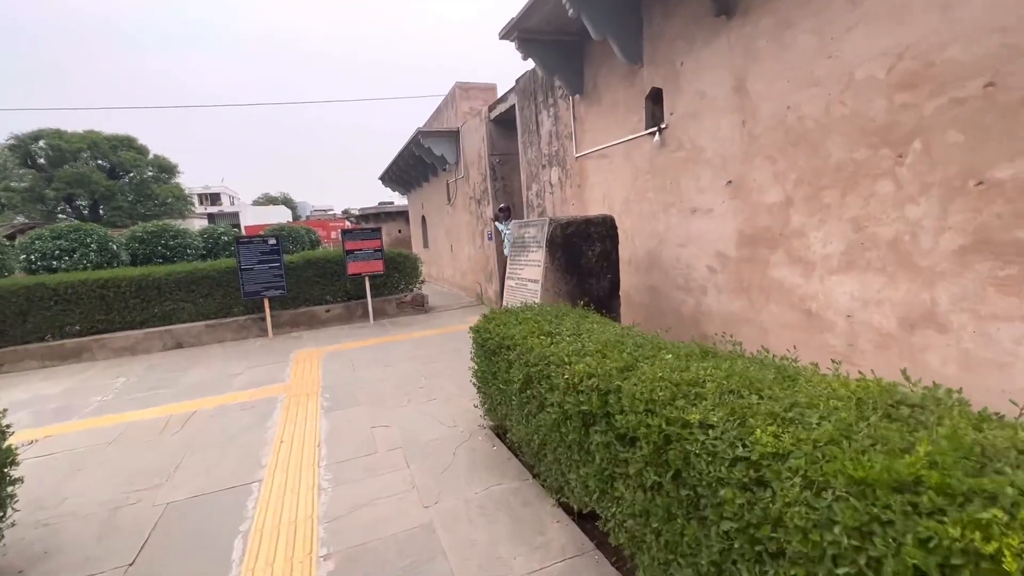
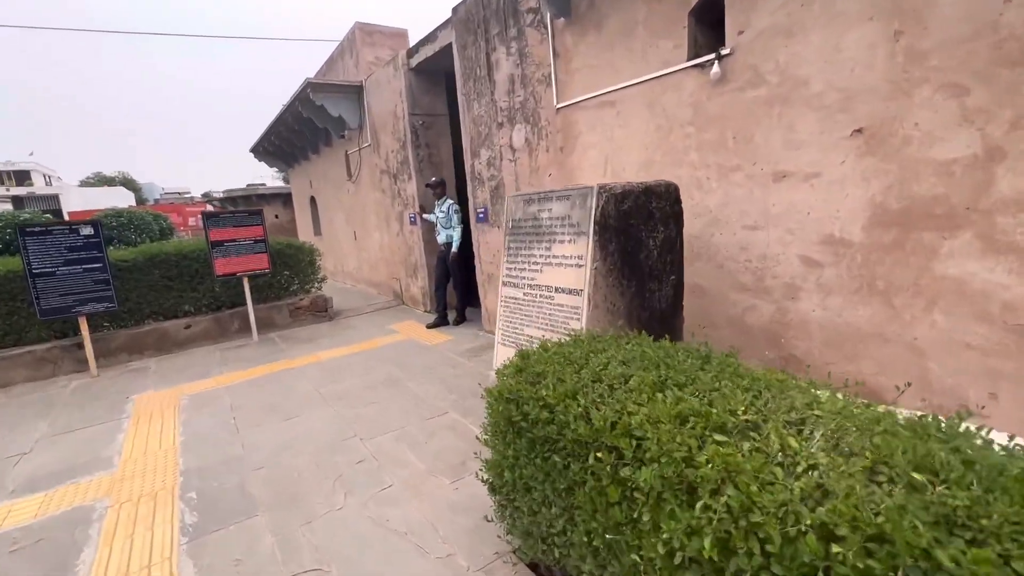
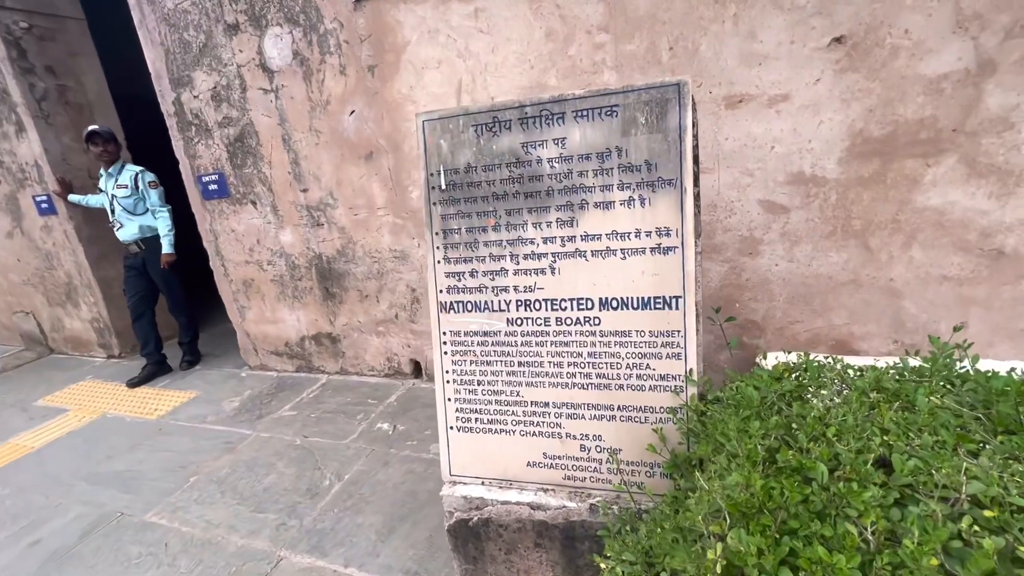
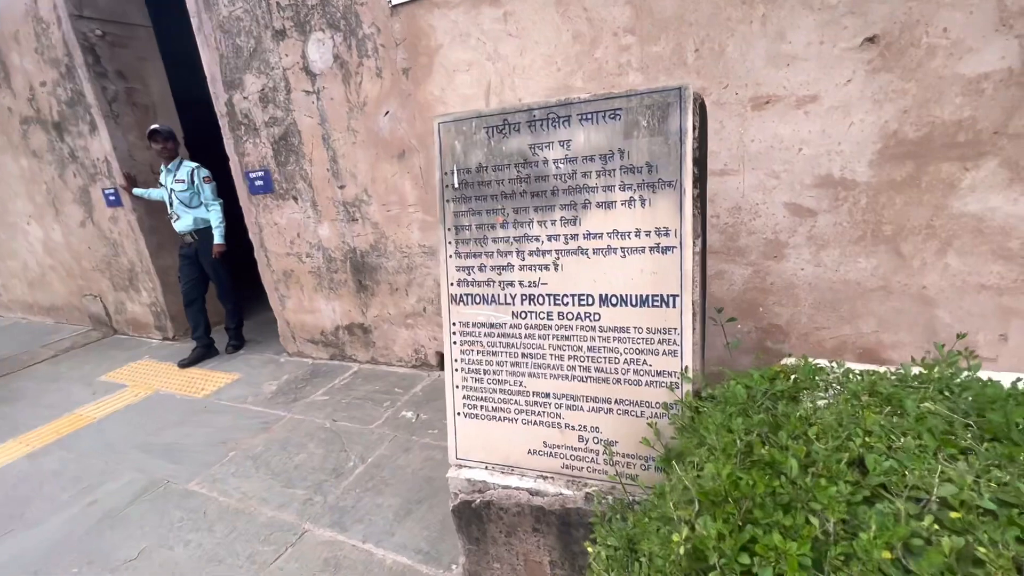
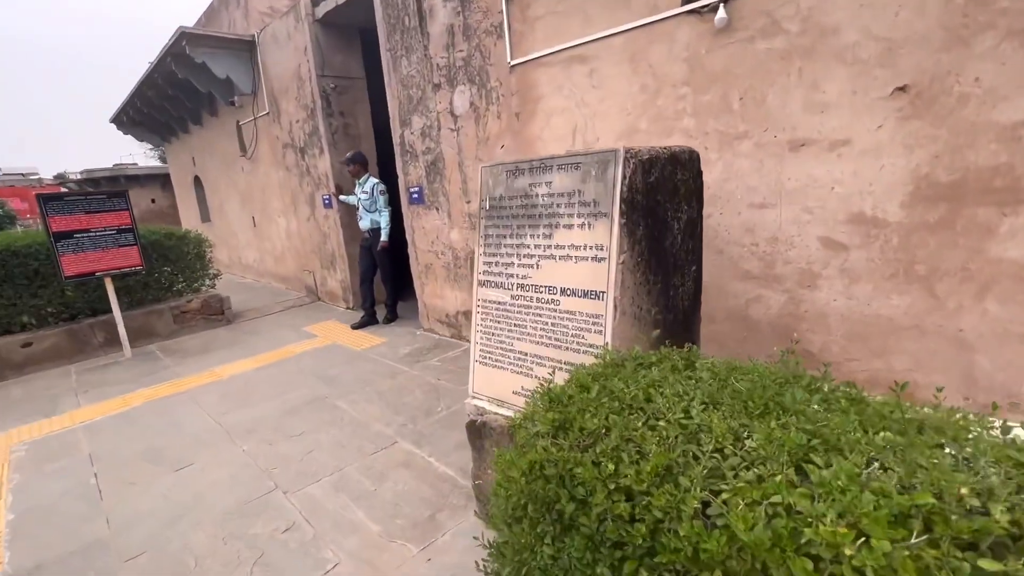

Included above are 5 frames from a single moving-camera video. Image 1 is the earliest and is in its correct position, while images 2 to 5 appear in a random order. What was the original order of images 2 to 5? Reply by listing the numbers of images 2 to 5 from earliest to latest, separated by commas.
2, 5, 4, 3
